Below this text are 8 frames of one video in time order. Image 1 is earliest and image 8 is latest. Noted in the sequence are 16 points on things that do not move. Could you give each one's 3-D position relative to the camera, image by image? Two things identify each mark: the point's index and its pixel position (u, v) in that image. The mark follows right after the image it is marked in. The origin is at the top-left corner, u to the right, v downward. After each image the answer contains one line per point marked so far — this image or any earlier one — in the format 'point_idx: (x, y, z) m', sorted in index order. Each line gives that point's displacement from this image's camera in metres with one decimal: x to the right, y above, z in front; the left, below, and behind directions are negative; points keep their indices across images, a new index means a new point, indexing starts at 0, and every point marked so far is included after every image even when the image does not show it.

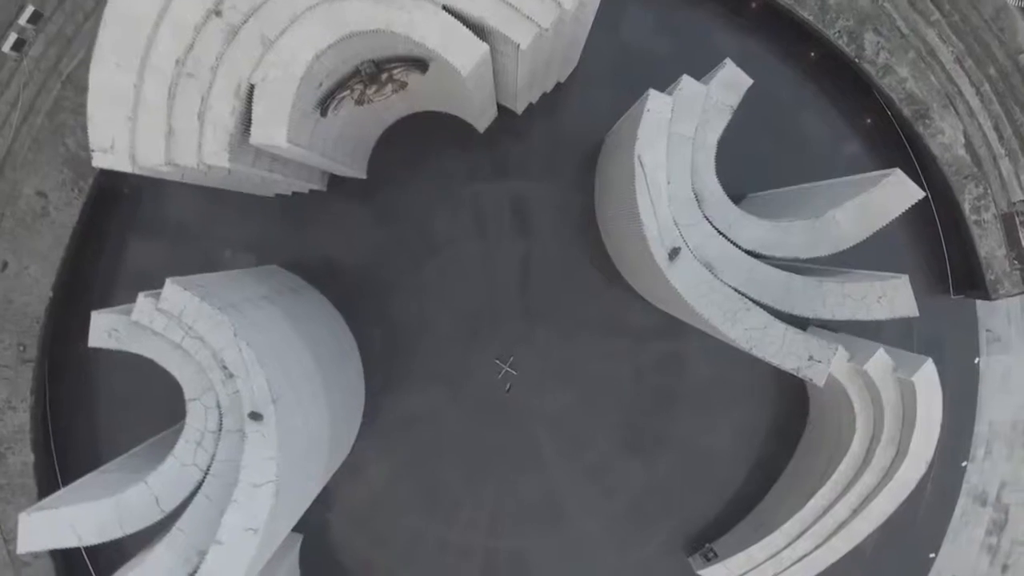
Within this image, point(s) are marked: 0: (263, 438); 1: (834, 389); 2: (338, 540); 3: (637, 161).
0: (-3.1, -1.9, +10.1) m
1: (+5.5, -1.7, +13.9) m
2: (-3.3, -4.7, +15.5) m
3: (+1.5, +1.4, +10.2) m
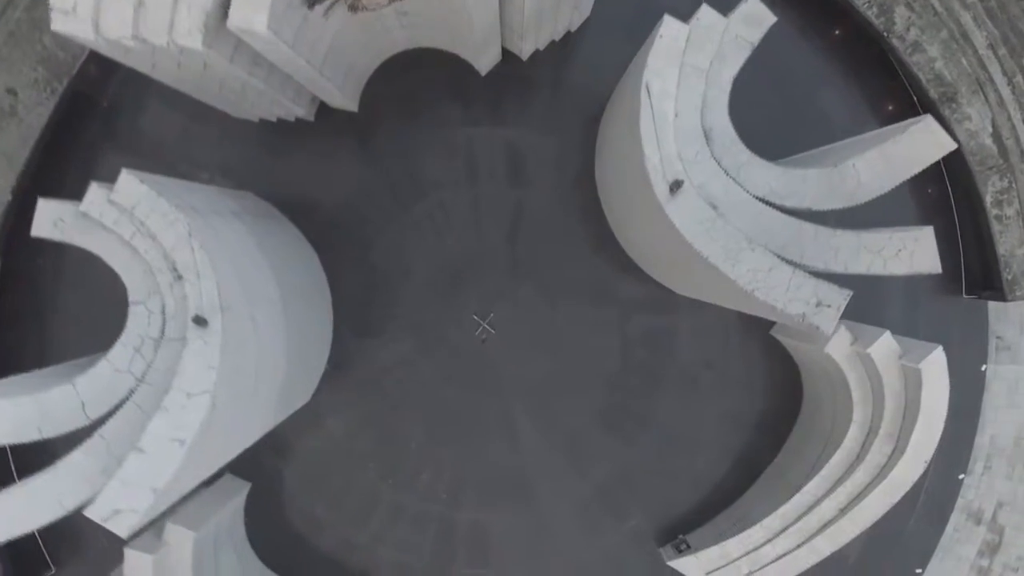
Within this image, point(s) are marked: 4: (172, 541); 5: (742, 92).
0: (-3.4, -0.7, +9.2) m
1: (+5.1, -1.5, +13.0) m
2: (-3.9, -3.6, +14.5) m
3: (+1.5, +2.2, +9.4) m
4: (-5.1, -3.8, +12.3) m
5: (+3.9, +3.4, +13.7) m
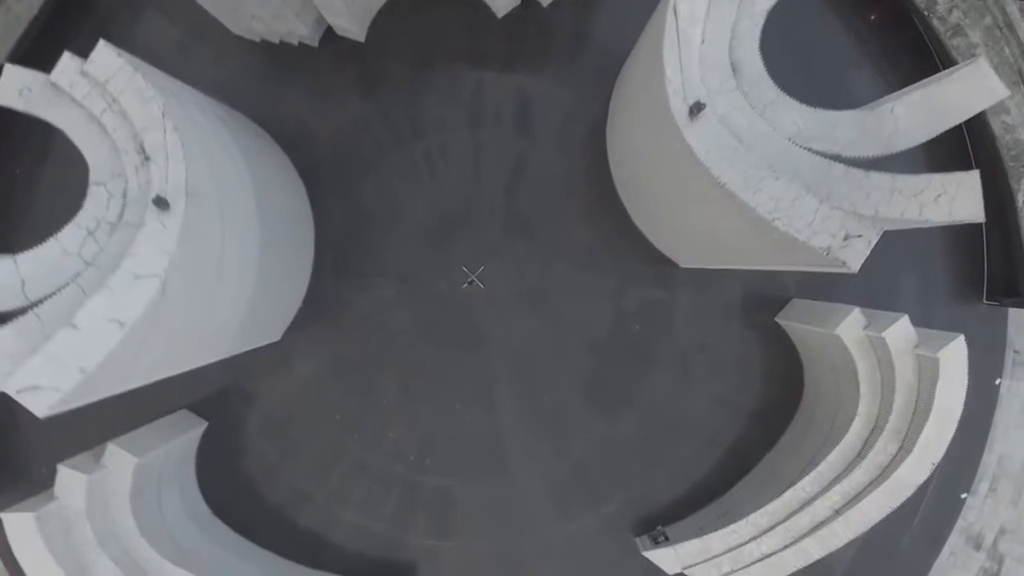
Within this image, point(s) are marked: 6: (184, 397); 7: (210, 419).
0: (-3.5, +0.6, +8.3) m
1: (+4.8, -1.2, +12.1) m
2: (-4.4, -2.4, +13.5) m
3: (+1.6, +2.9, +8.6) m
4: (-5.5, -2.5, +11.3) m
5: (+4.1, +3.7, +13.0) m
6: (-5.4, -1.8, +13.5) m
7: (-5.0, -2.1, +13.5) m
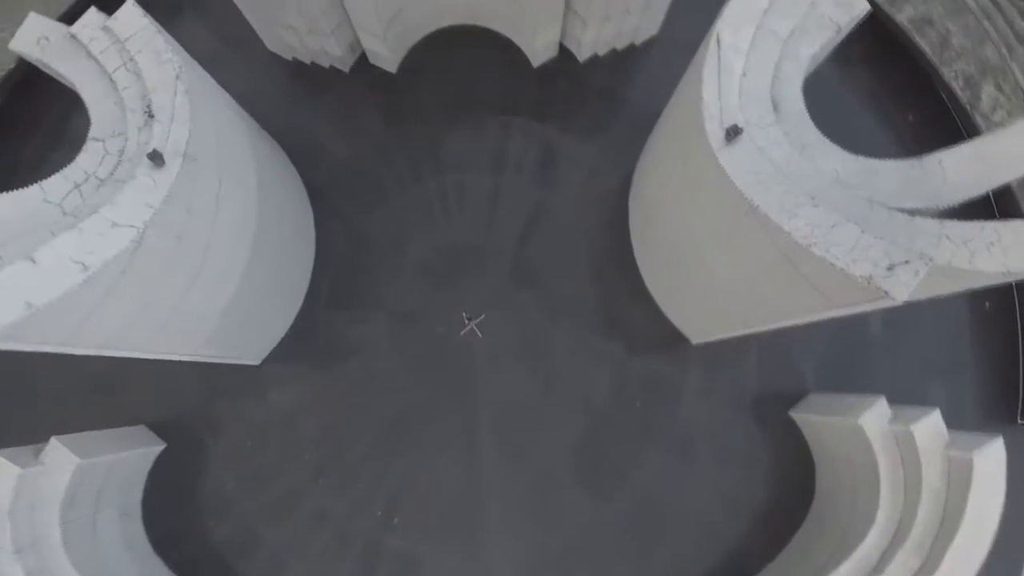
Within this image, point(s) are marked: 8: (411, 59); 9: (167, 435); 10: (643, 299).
0: (-3.4, +1.0, +7.7) m
1: (+4.6, -2.4, +11.0) m
2: (-4.6, -2.7, +12.4) m
3: (+2.0, +2.5, +8.3) m
4: (-5.8, -2.2, +10.2) m
5: (+4.6, +2.3, +12.7) m
6: (-5.6, -1.9, +12.5) m
7: (-5.2, -2.3, +12.5) m
8: (-1.6, +3.7, +13.1) m
9: (-5.3, -2.2, +12.5) m
10: (+2.0, -0.2, +12.8) m
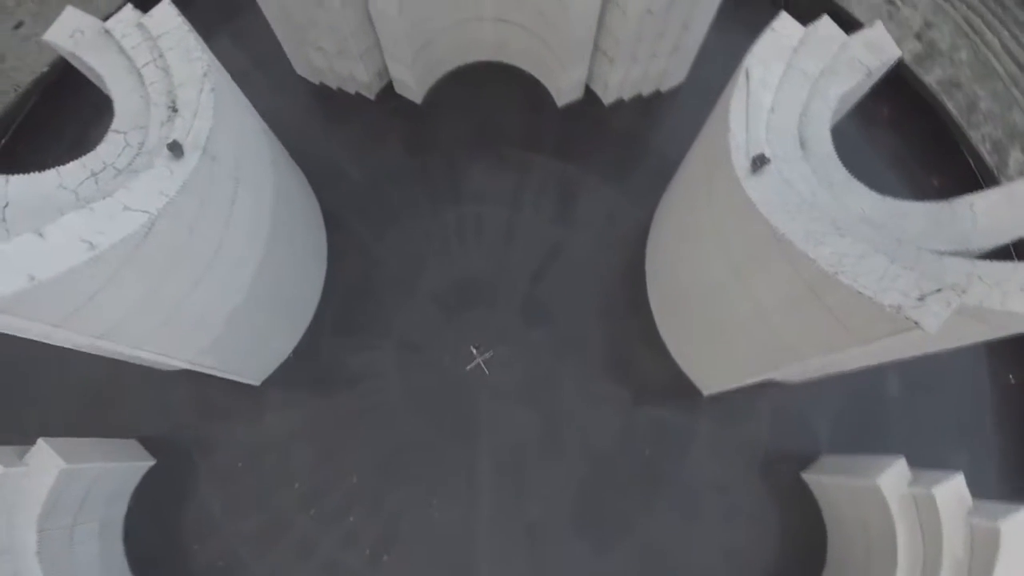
0: (-3.2, +1.1, +7.6) m
1: (+4.6, -3.2, +10.5) m
2: (-4.7, -2.9, +12.0) m
3: (+2.3, +2.2, +8.3) m
4: (-5.8, -2.2, +9.9) m
5: (+4.9, +1.4, +12.6) m
6: (-5.5, -2.1, +12.2) m
7: (-5.2, -2.5, +12.1) m
8: (-1.2, +3.2, +13.2) m
9: (-5.2, -2.4, +12.1) m
10: (+2.2, -0.9, +12.5) m
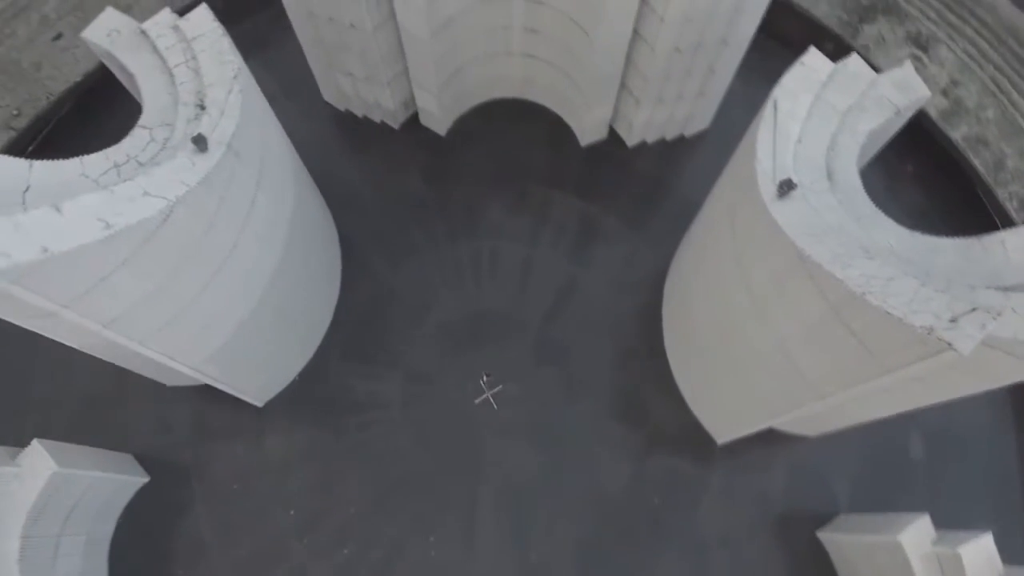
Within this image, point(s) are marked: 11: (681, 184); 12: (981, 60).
0: (-3.0, +1.1, +7.6) m
1: (+4.6, -3.8, +10.0) m
2: (-4.6, -3.1, +11.6) m
3: (+2.6, +1.9, +8.3) m
4: (-5.7, -2.1, +9.6) m
5: (+5.2, +0.6, +12.5) m
6: (-5.4, -2.3, +11.9) m
7: (-5.1, -2.7, +11.8) m
8: (-0.8, +2.6, +13.3) m
9: (-5.2, -2.6, +11.8) m
10: (+2.3, -1.5, +12.2) m
11: (+2.7, +1.6, +12.9) m
12: (+7.0, +3.4, +12.2) m
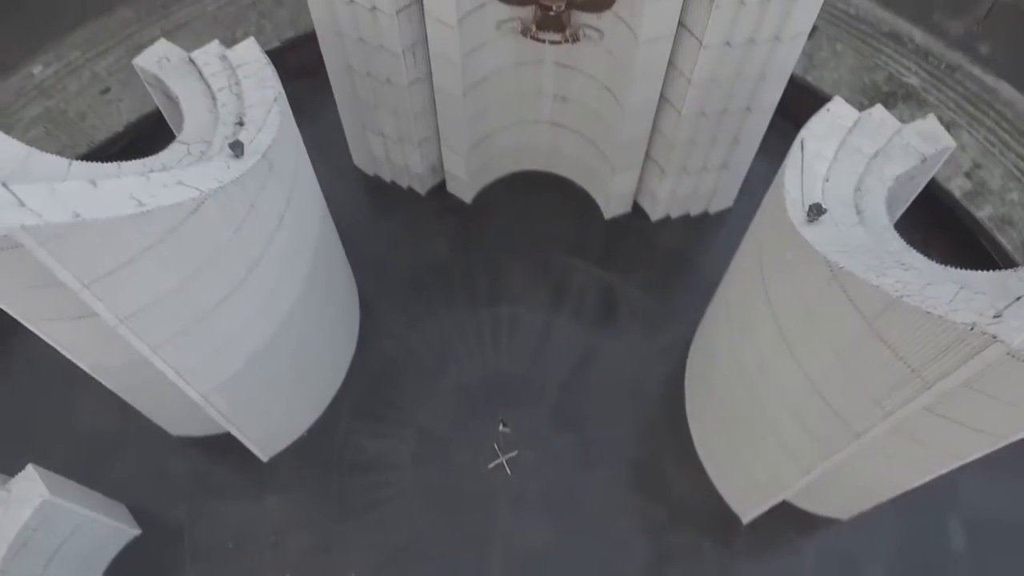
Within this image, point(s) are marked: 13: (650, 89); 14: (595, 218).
0: (-2.7, +1.2, +7.7) m
1: (+4.7, -4.4, +9.0) m
2: (-4.5, -3.7, +11.0) m
3: (+2.9, +1.5, +8.3) m
4: (-5.6, -2.3, +9.1) m
5: (+5.5, -0.6, +12.2) m
6: (-5.3, -2.9, +11.3) m
7: (-5.0, -3.2, +11.2) m
8: (-0.4, +1.5, +13.5) m
9: (-5.0, -3.2, +11.2) m
10: (+2.5, -2.5, +11.6) m
11: (+3.1, +0.4, +12.9) m
12: (+7.4, +2.1, +12.4) m
13: (+1.8, +2.5, +10.5) m
14: (+1.3, +1.1, +13.3) m
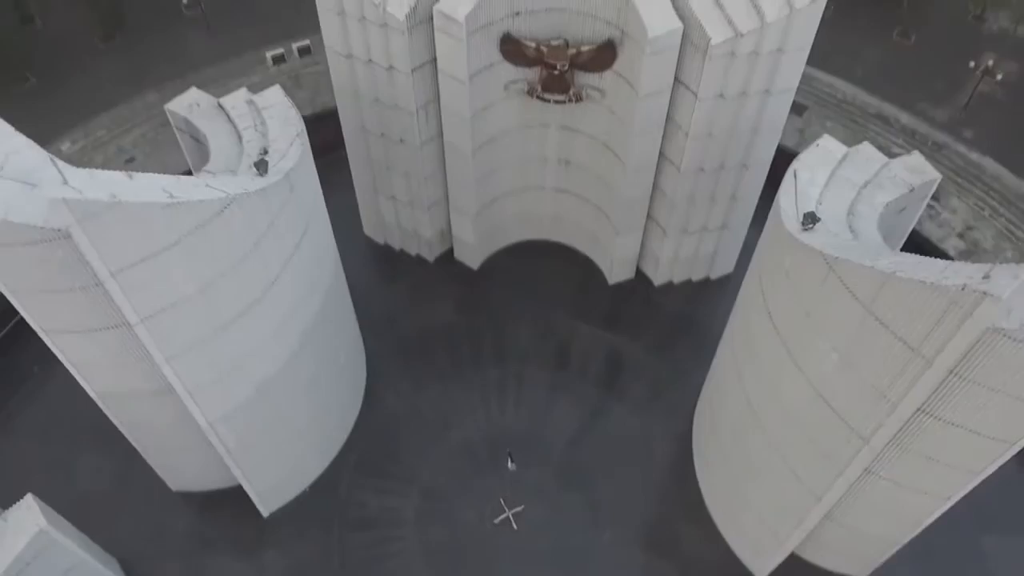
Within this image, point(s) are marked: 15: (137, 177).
0: (-2.6, +1.1, +8.1) m
1: (+4.7, -4.6, +8.3) m
2: (-4.4, -4.2, +10.5) m
3: (+3.0, +1.3, +8.8) m
4: (-5.5, -2.5, +9.0) m
5: (+5.6, -1.5, +12.2) m
6: (-5.2, -3.5, +11.0) m
7: (-4.9, -3.8, +10.8) m
8: (-0.3, +0.4, +13.9) m
9: (-4.9, -3.8, +10.8) m
10: (+2.6, -3.3, +11.3) m
11: (+3.2, -0.6, +13.1) m
12: (+7.5, +1.2, +12.8) m
13: (+1.9, +1.9, +11.1) m
14: (+1.5, 0.0, +13.6) m
15: (-3.4, +1.0, +7.2) m
